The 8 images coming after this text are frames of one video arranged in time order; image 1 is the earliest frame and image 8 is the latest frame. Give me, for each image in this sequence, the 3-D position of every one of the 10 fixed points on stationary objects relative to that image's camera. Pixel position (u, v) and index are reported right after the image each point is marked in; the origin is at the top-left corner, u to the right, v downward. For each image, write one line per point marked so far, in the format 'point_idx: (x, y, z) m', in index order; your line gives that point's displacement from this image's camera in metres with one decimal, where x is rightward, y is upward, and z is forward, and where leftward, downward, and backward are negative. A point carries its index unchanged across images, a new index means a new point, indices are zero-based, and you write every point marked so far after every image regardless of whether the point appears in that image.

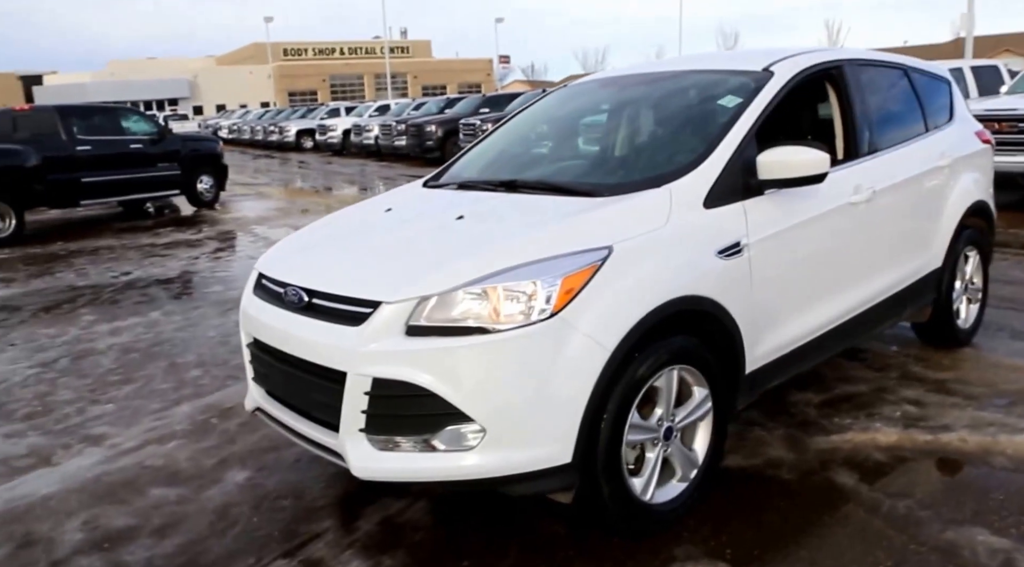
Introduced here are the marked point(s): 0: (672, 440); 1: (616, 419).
0: (+0.7, -0.5, +3.0) m
1: (+0.4, -0.4, +2.8) m
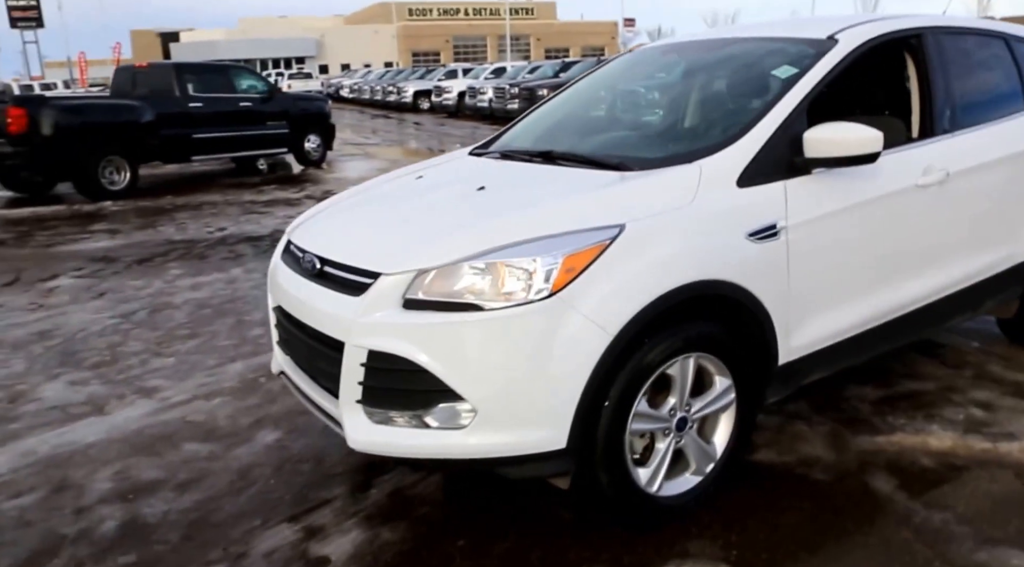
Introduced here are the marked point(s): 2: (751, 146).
0: (+0.7, -0.5, +2.9) m
1: (+0.4, -0.4, +2.7) m
2: (+0.9, +0.5, +3.0) m
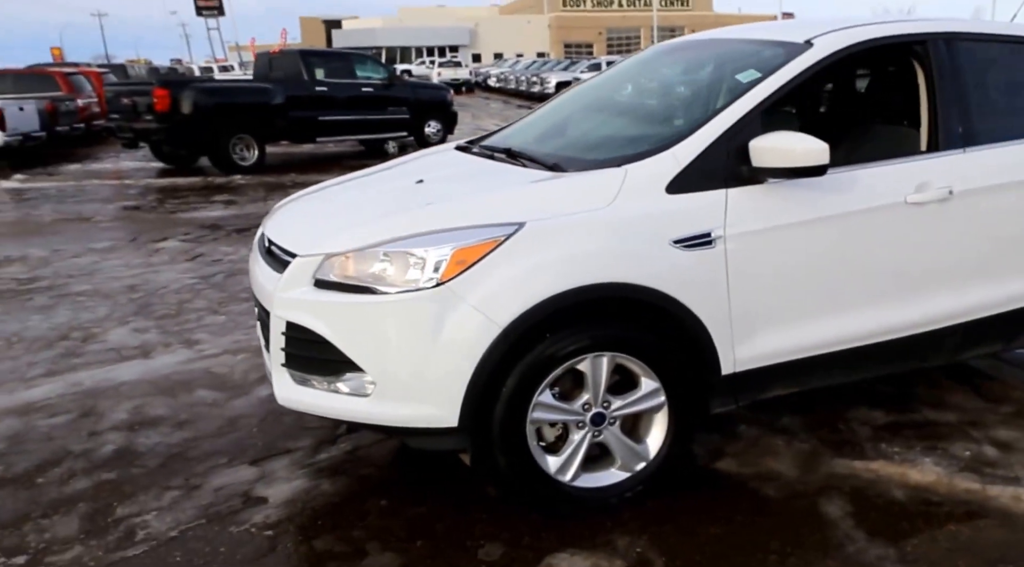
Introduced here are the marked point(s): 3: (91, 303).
0: (+0.4, -0.5, +3.1) m
1: (0.0, -0.4, +2.9) m
2: (+0.7, +0.5, +3.1) m
3: (-3.0, -0.1, +6.2) m
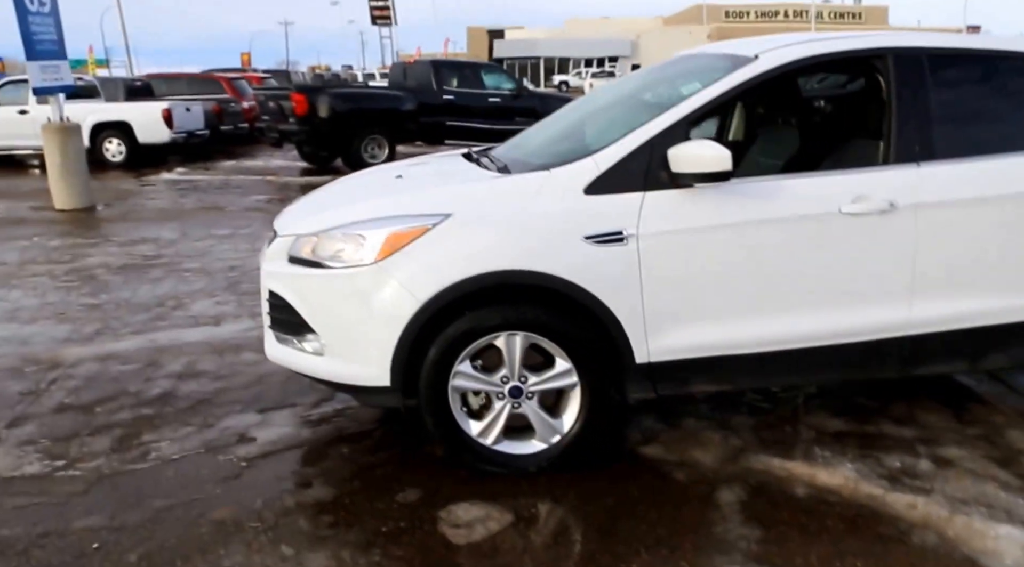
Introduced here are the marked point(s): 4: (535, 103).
0: (+0.1, -0.5, +3.6) m
1: (-0.3, -0.3, +3.5) m
2: (+0.5, +0.5, +3.5) m
3: (-2.7, 0.0, +7.3) m
4: (+0.4, +3.4, +16.2) m
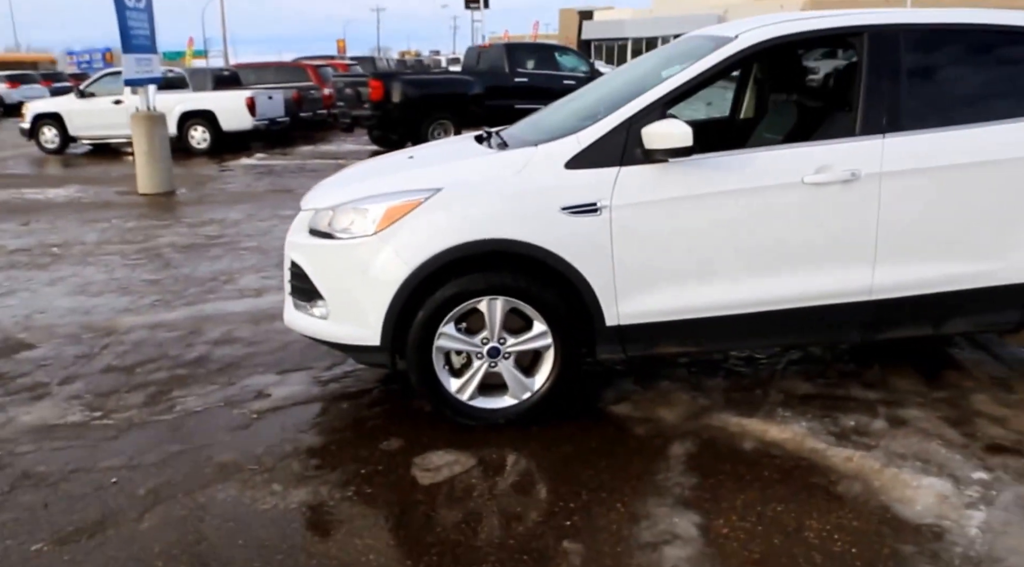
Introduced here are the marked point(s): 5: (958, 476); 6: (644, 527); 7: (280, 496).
0: (-0.1, -0.3, +3.9) m
1: (-0.4, -0.2, +3.9) m
2: (+0.3, +0.6, +3.8) m
3: (-2.4, +0.3, +7.9) m
4: (+1.6, +3.9, +16.3) m
5: (+1.8, -0.7, +3.3) m
6: (+0.5, -0.9, +3.1) m
7: (-0.9, -0.9, +3.4) m
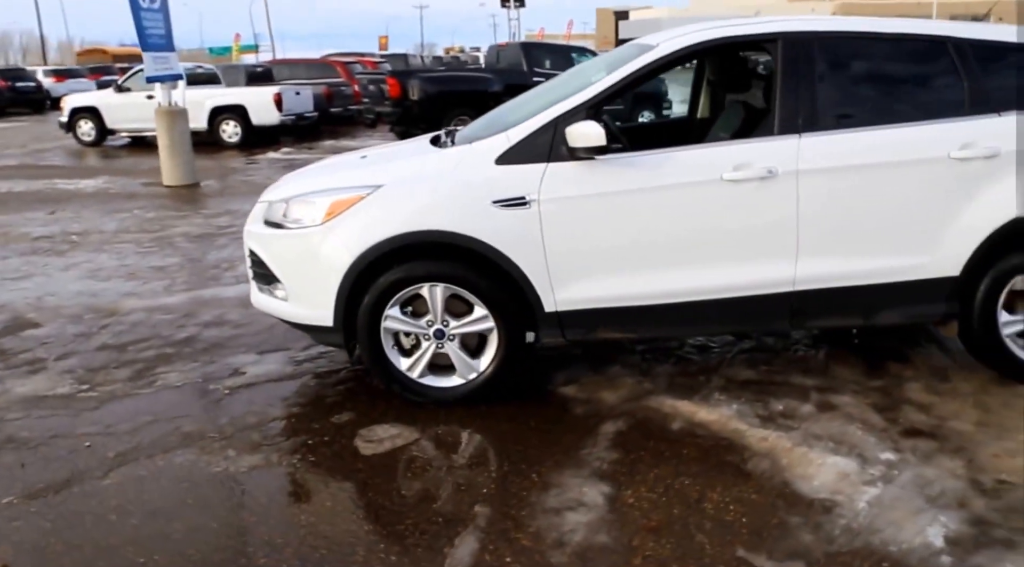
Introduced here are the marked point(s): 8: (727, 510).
0: (-0.3, -0.3, +4.2) m
1: (-0.7, -0.1, +4.2) m
2: (+0.1, +0.7, +4.1) m
3: (-2.5, +0.4, +8.3) m
4: (+2.0, +4.0, +16.5) m
5: (+1.5, -0.7, +3.5) m
6: (+0.2, -0.8, +3.3) m
7: (-1.2, -0.8, +3.7) m
8: (+0.8, -0.8, +3.2) m
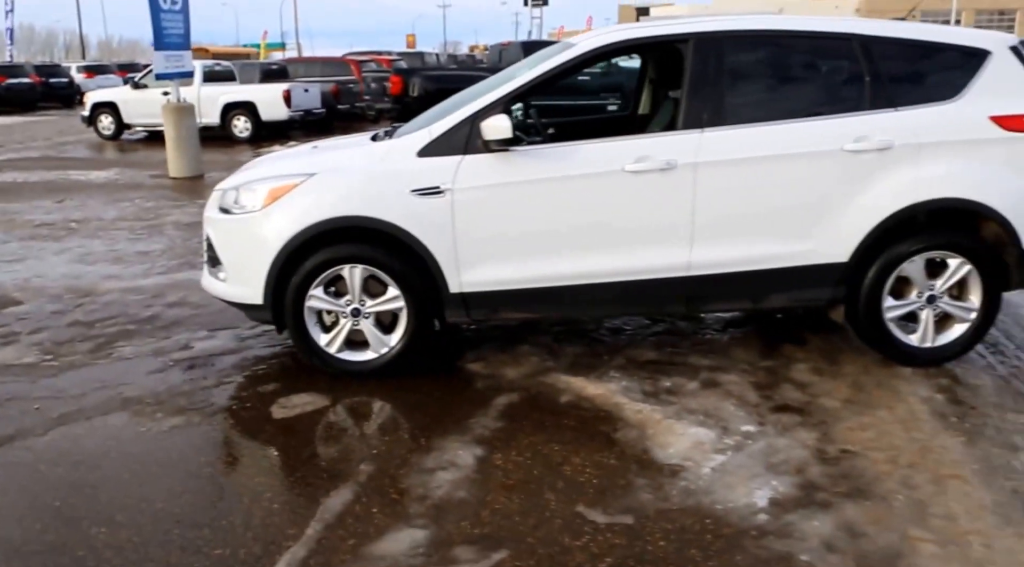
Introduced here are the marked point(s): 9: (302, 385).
0: (-0.8, -0.2, +4.6) m
1: (-1.1, 0.0, +4.5) m
2: (-0.4, +0.8, +4.4) m
3: (-2.8, +0.5, +8.7) m
4: (+2.1, +4.1, +16.7) m
5: (+1.0, -0.6, +3.8) m
6: (-0.3, -0.7, +3.7) m
7: (-1.7, -0.7, +4.1) m
8: (+0.3, -0.8, +3.5) m
9: (-1.1, -0.5, +4.6) m
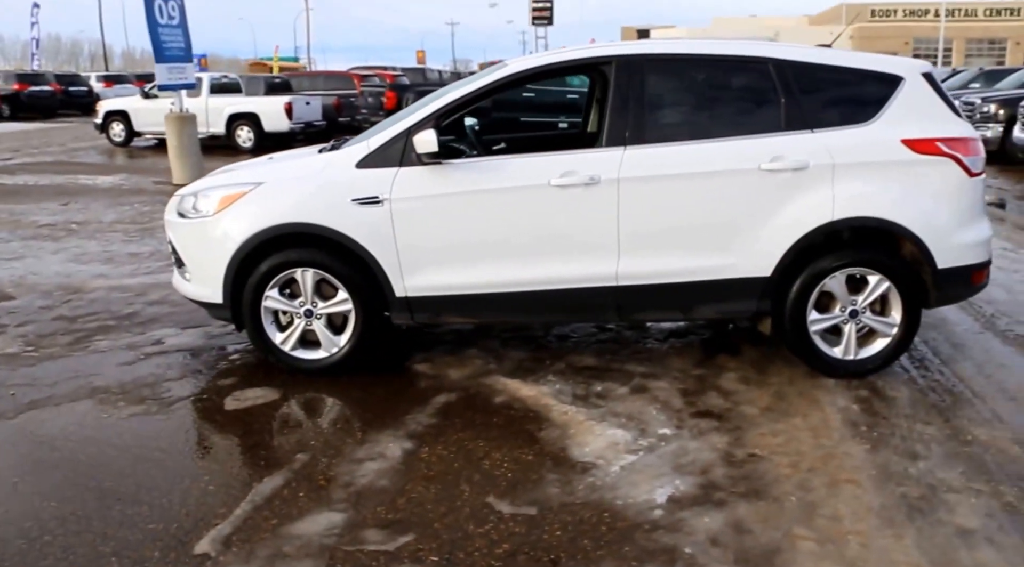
0: (-1.1, -0.2, +4.8) m
1: (-1.4, 0.0, +4.8) m
2: (-0.7, +0.8, +4.6) m
3: (-2.9, +0.5, +9.0) m
4: (+2.2, +3.8, +16.9) m
5: (+0.6, -0.7, +4.0) m
6: (-0.7, -0.8, +3.9) m
7: (-2.0, -0.7, +4.4) m
8: (0.0, -0.8, +3.7) m
9: (-1.4, -0.6, +4.8) m
